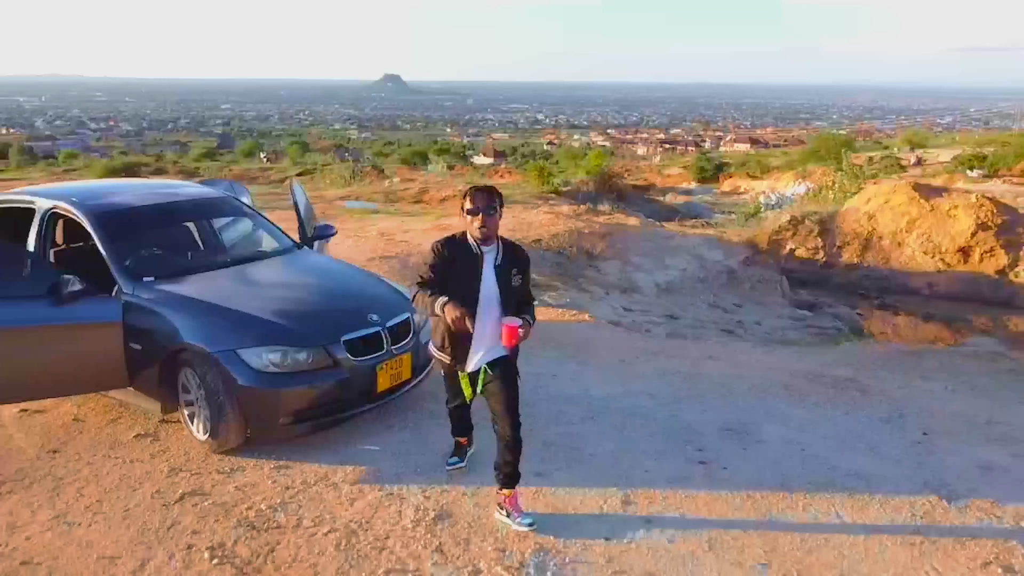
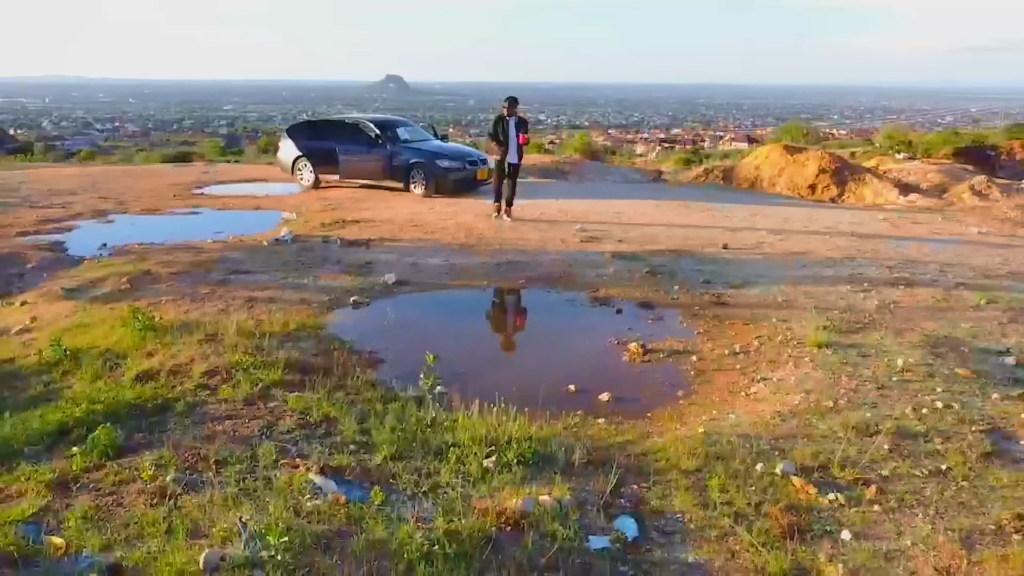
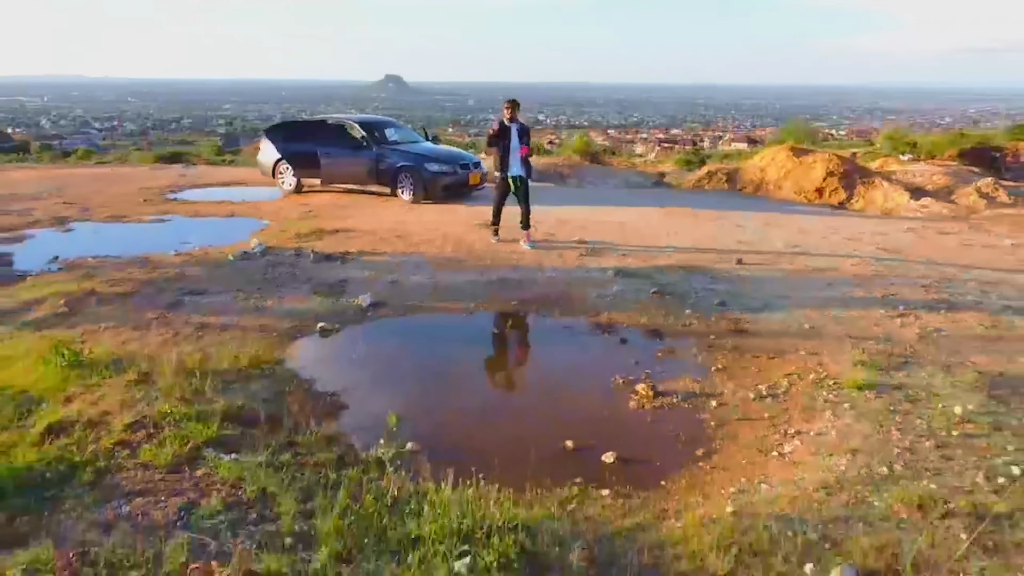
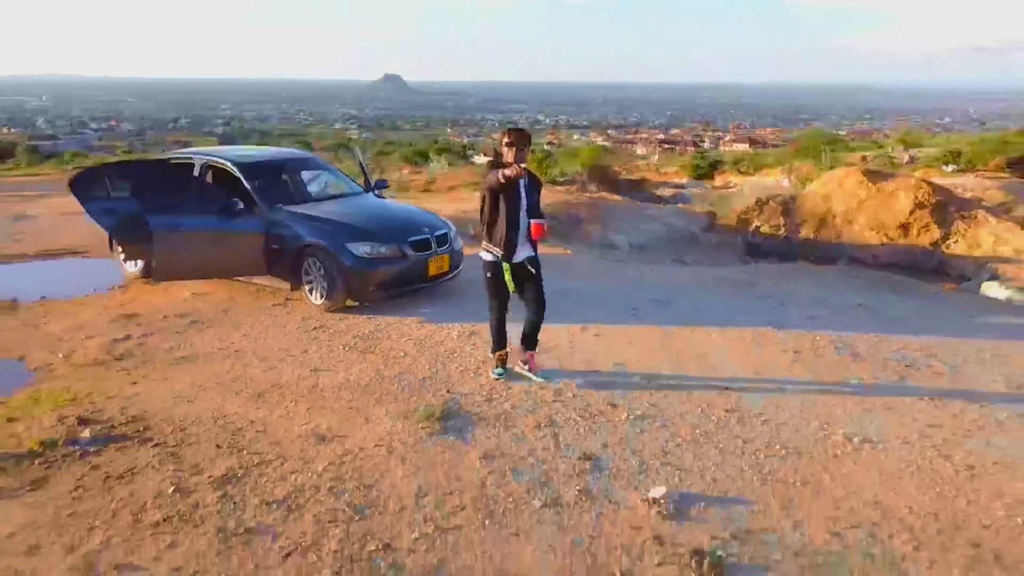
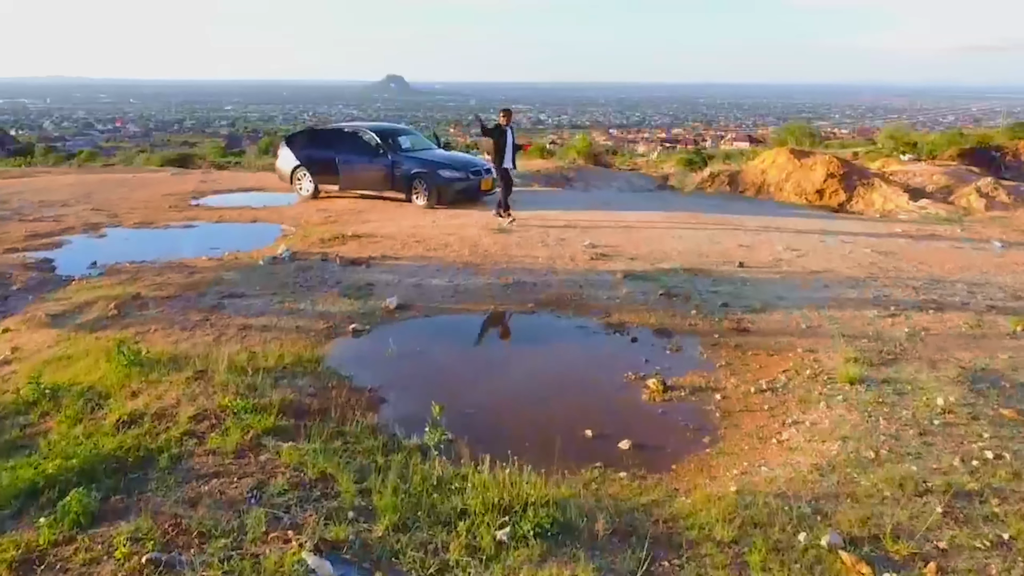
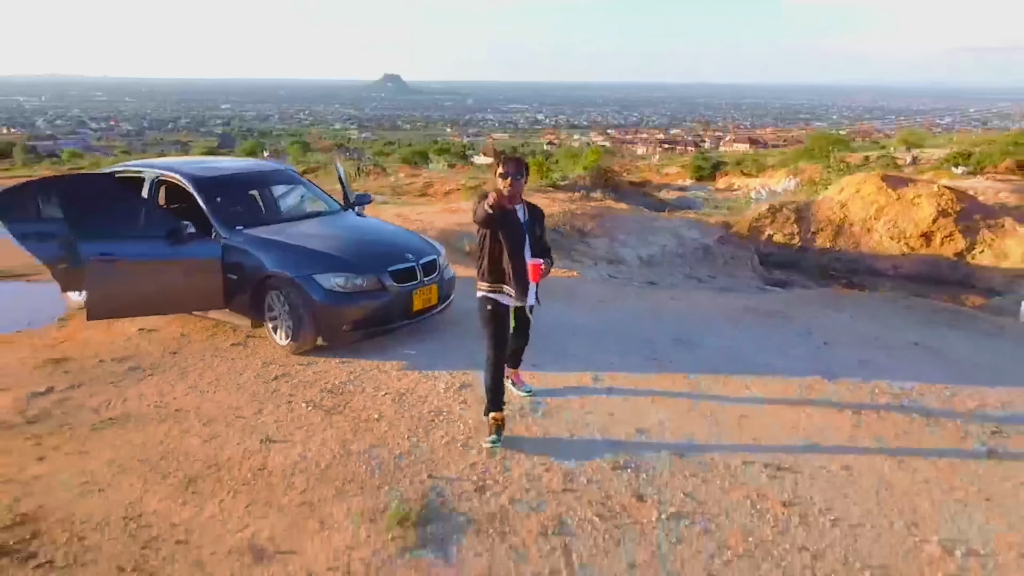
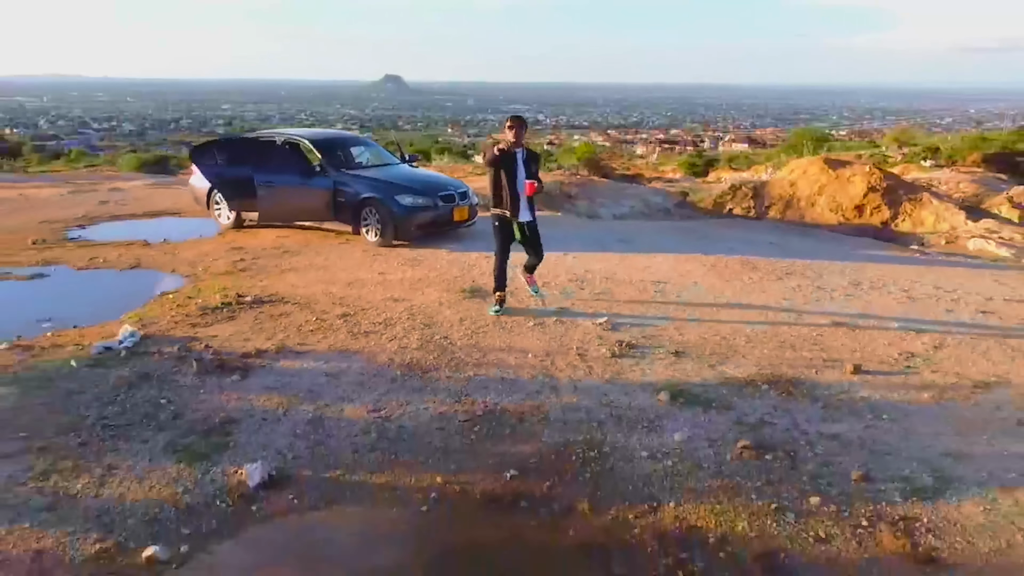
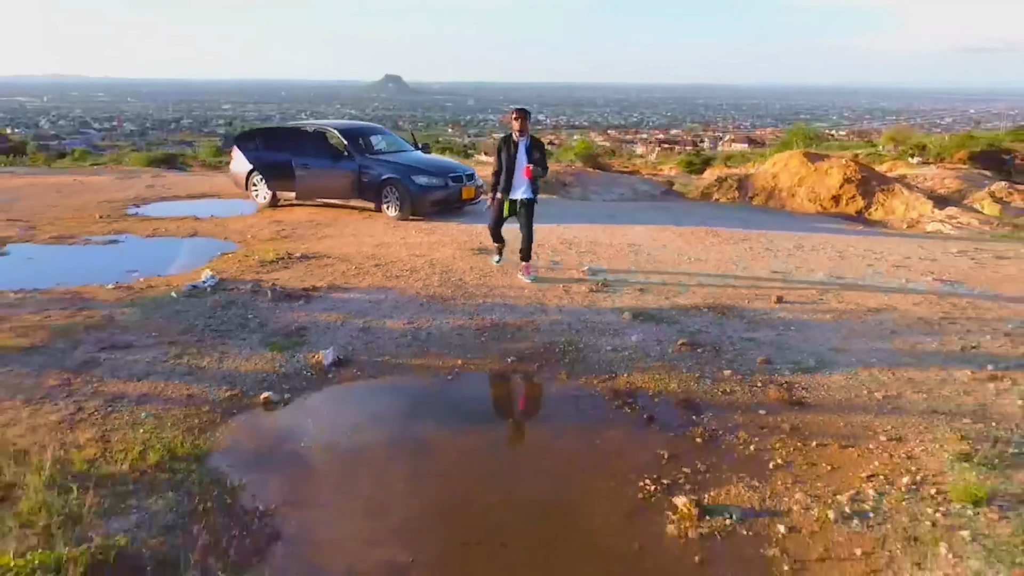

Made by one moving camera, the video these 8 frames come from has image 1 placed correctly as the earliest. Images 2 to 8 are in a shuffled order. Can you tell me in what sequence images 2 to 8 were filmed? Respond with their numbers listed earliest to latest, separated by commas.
6, 4, 7, 8, 3, 2, 5
